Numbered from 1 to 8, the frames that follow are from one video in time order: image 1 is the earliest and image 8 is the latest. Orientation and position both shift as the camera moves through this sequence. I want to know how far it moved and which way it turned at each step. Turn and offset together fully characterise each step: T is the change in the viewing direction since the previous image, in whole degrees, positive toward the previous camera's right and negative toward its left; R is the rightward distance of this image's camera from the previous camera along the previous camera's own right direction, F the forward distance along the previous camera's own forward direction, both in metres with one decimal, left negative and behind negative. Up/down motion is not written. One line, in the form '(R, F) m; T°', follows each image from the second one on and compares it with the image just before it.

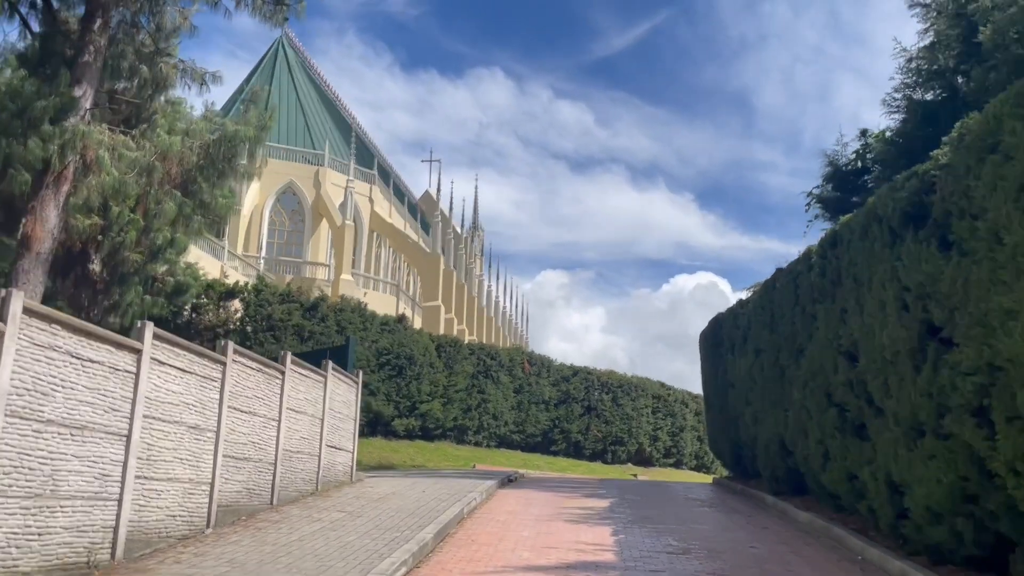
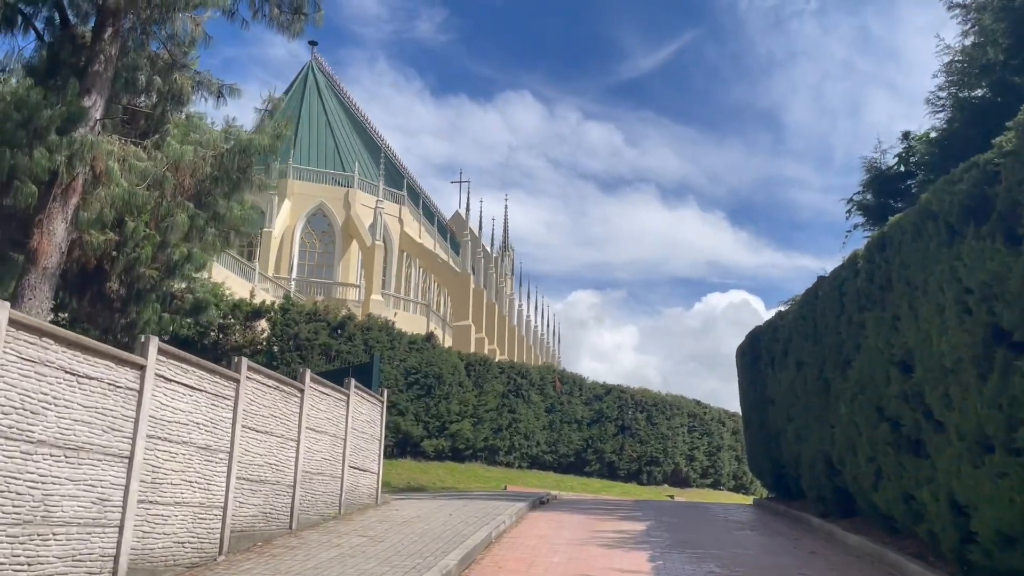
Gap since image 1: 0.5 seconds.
(+0.1, +0.7) m; -2°
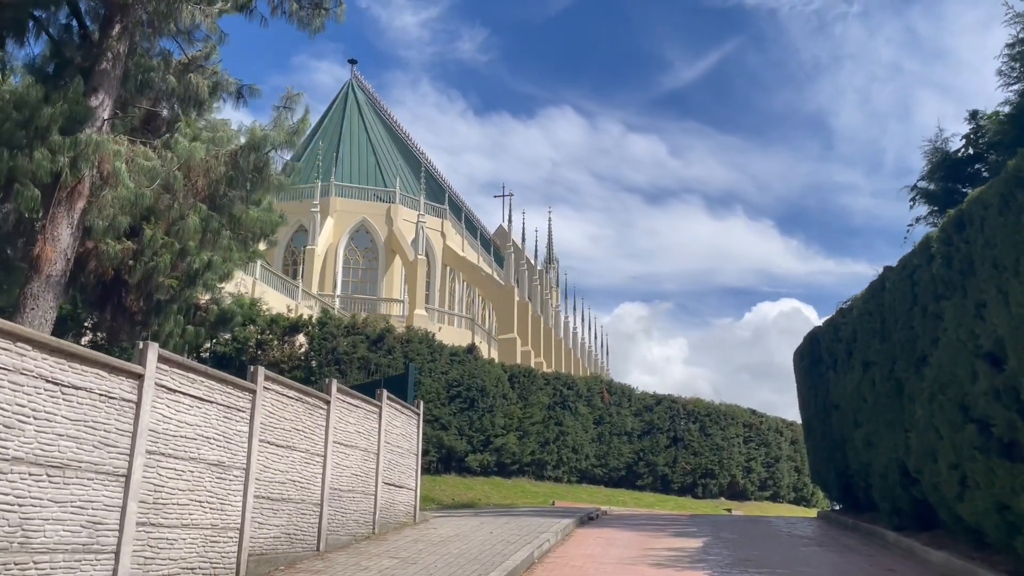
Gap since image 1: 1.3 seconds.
(+0.2, +1.0) m; -3°
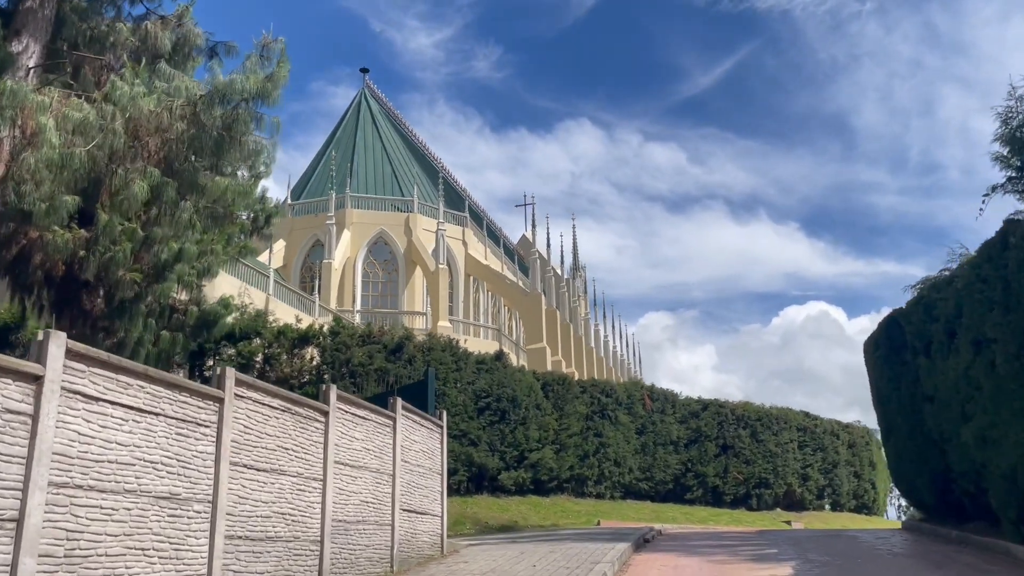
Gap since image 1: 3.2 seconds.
(-0.2, +2.6) m; -2°
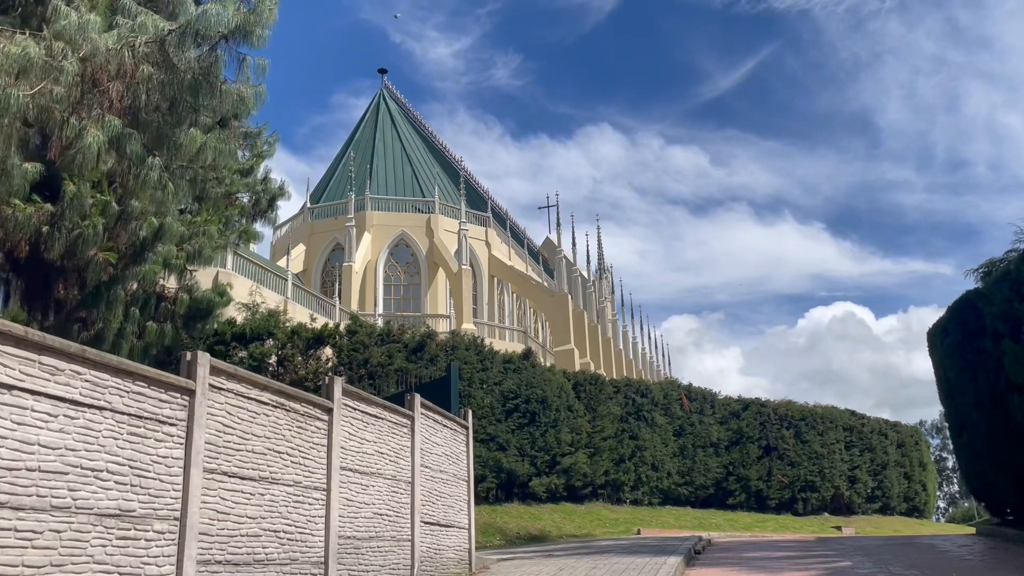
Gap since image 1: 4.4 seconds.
(-0.1, +1.7) m; -2°
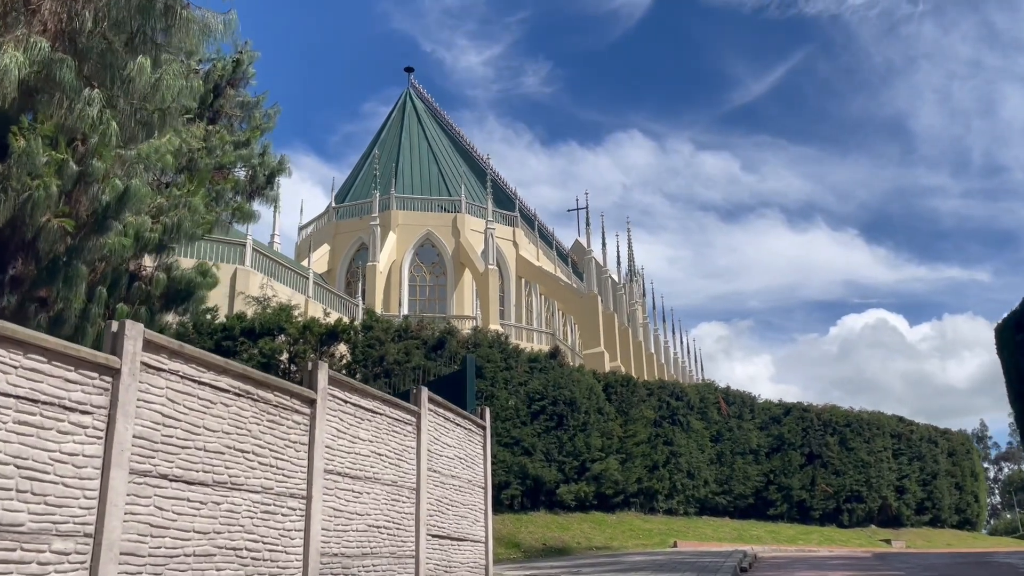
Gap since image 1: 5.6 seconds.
(+0.1, +1.6) m; -2°
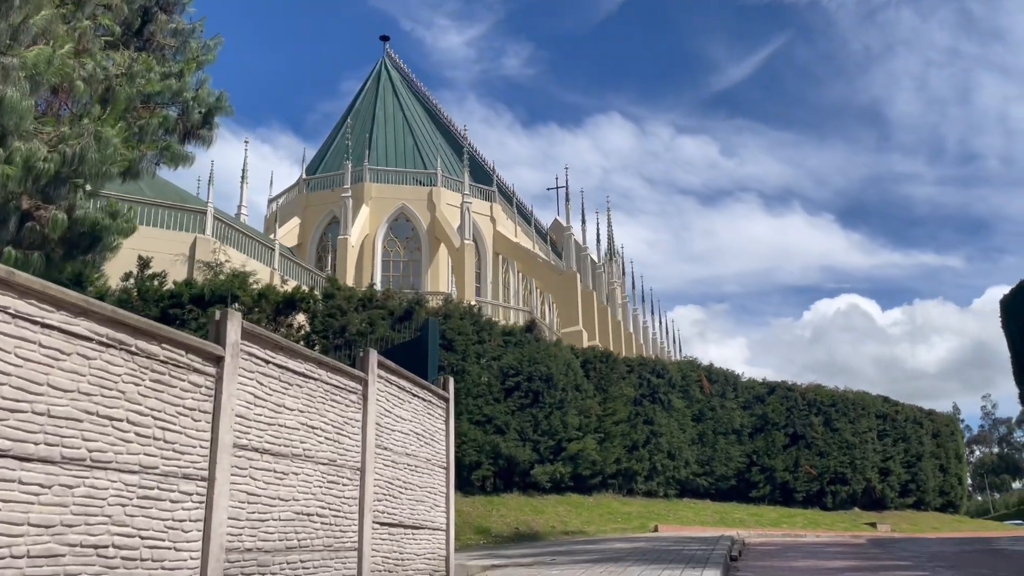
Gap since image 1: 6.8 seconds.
(+0.1, +1.5) m; +1°
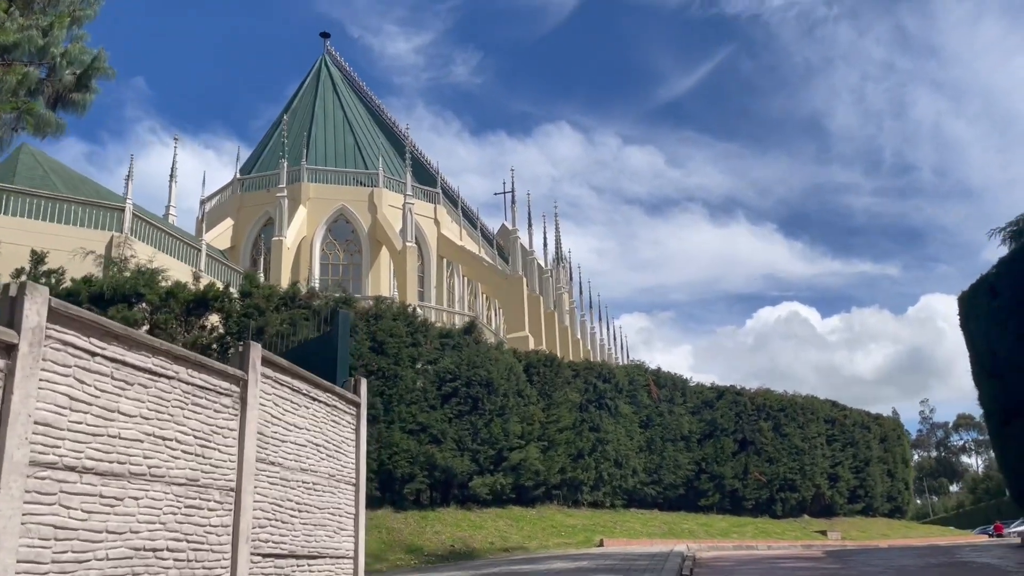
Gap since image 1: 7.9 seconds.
(+0.3, +1.4) m; +4°
